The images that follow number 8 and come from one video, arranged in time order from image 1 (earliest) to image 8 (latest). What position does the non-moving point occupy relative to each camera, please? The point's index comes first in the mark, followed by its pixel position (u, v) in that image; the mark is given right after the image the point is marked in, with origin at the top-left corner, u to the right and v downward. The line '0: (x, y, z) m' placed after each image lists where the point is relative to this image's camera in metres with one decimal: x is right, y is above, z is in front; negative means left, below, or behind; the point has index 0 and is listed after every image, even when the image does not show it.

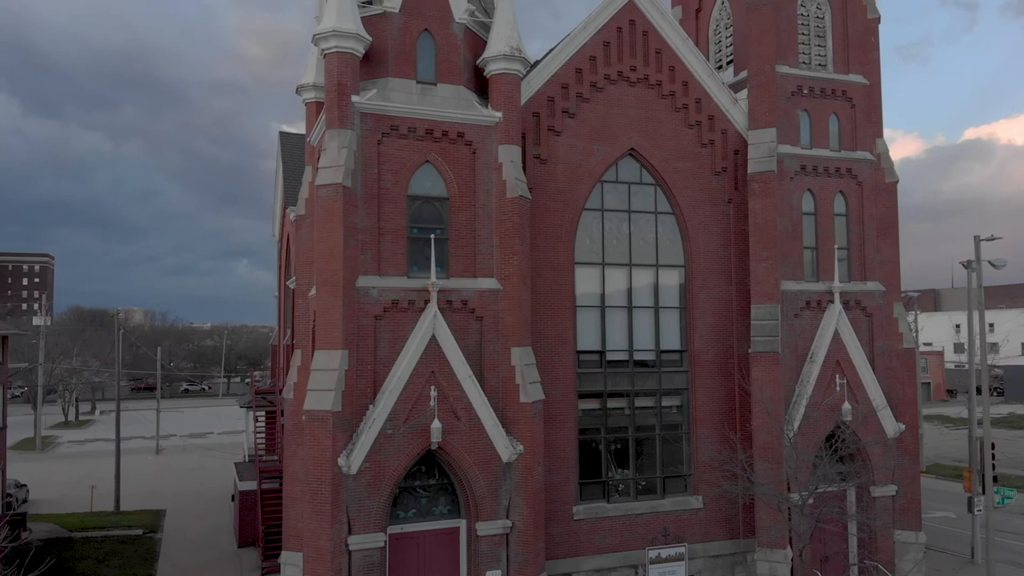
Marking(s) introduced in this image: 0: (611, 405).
0: (+2.1, -2.5, +16.4) m
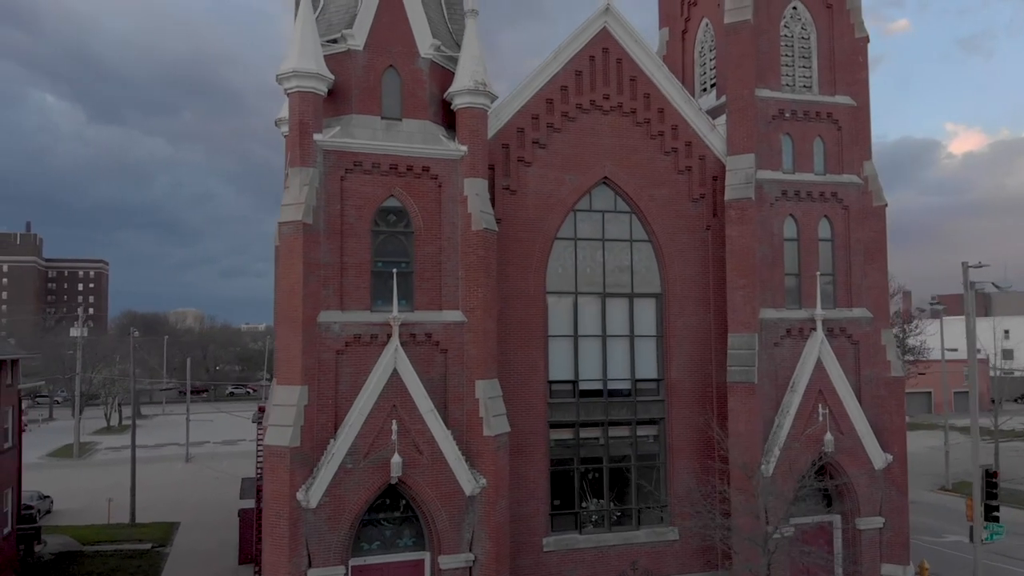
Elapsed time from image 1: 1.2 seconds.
0: (+1.5, -3.1, +16.4) m
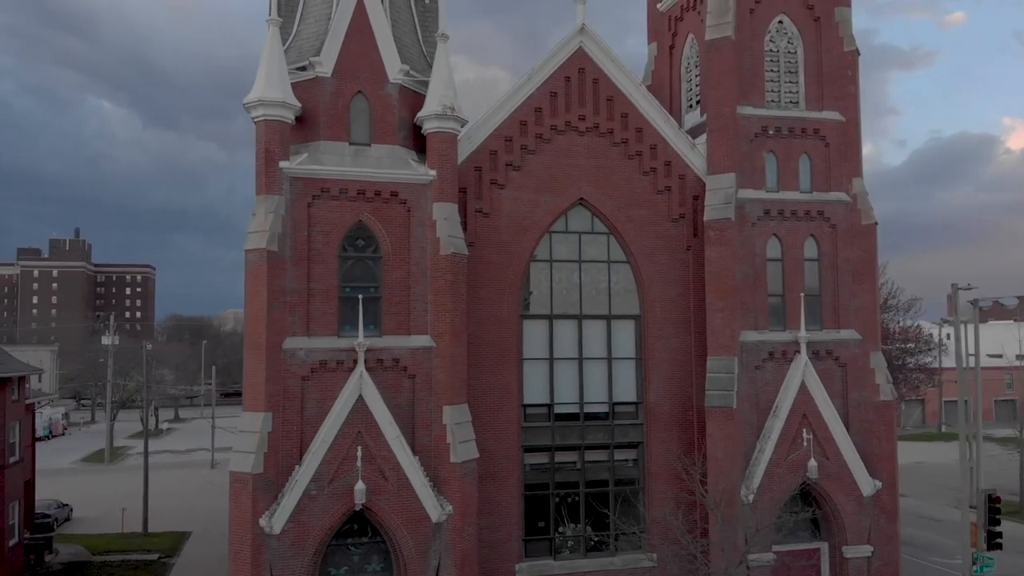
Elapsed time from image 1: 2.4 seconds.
0: (+1.0, -3.6, +16.2) m
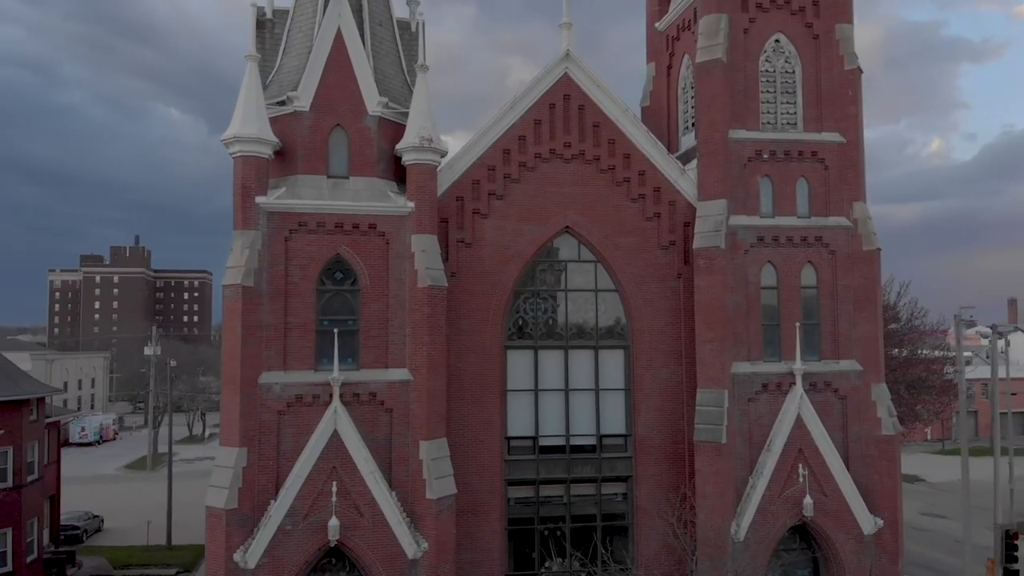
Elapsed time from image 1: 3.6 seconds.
0: (+0.7, -4.2, +15.9) m
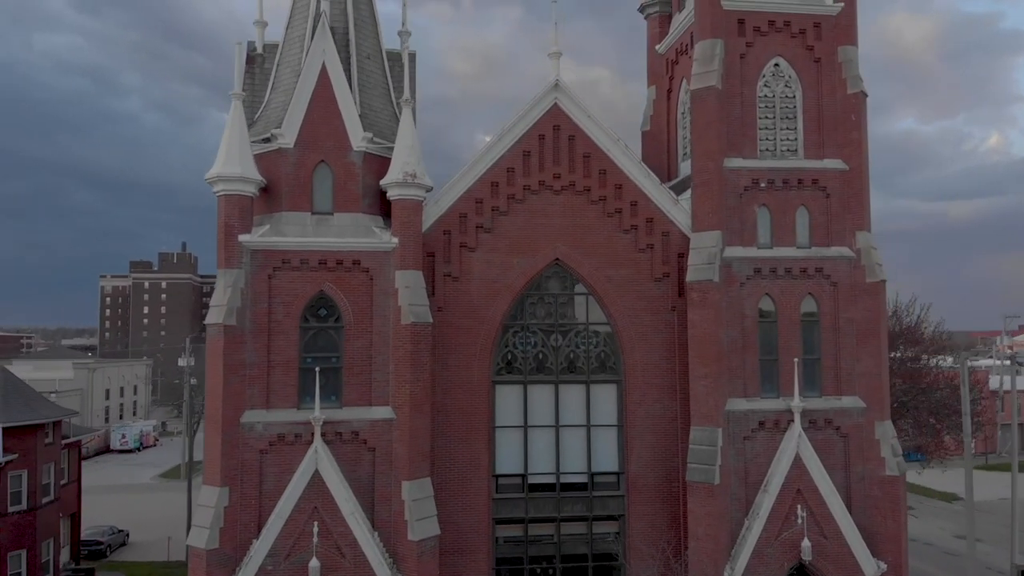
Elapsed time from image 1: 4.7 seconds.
0: (+0.5, -4.9, +15.6) m
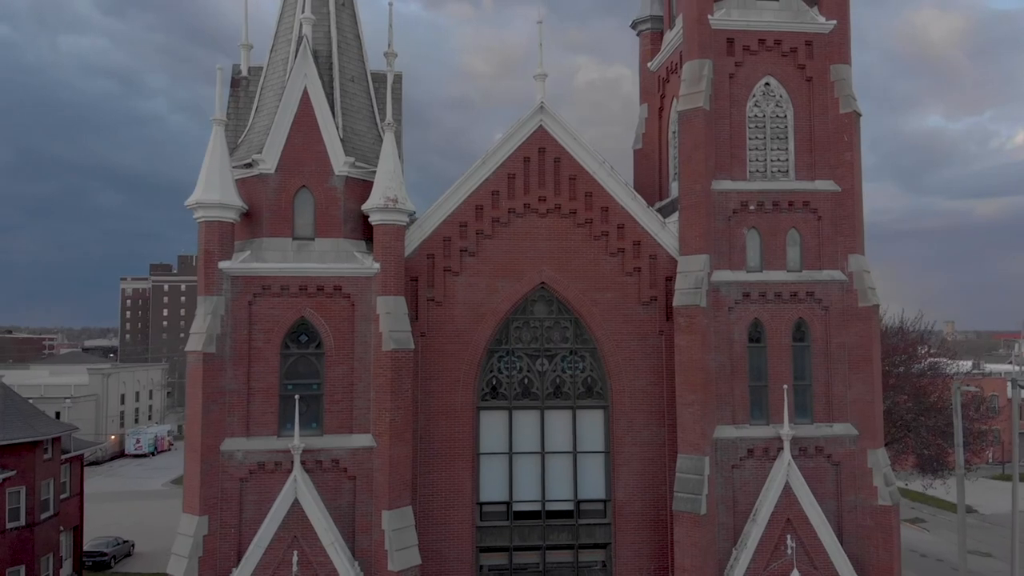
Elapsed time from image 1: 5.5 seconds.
0: (+0.1, -5.4, +15.4) m
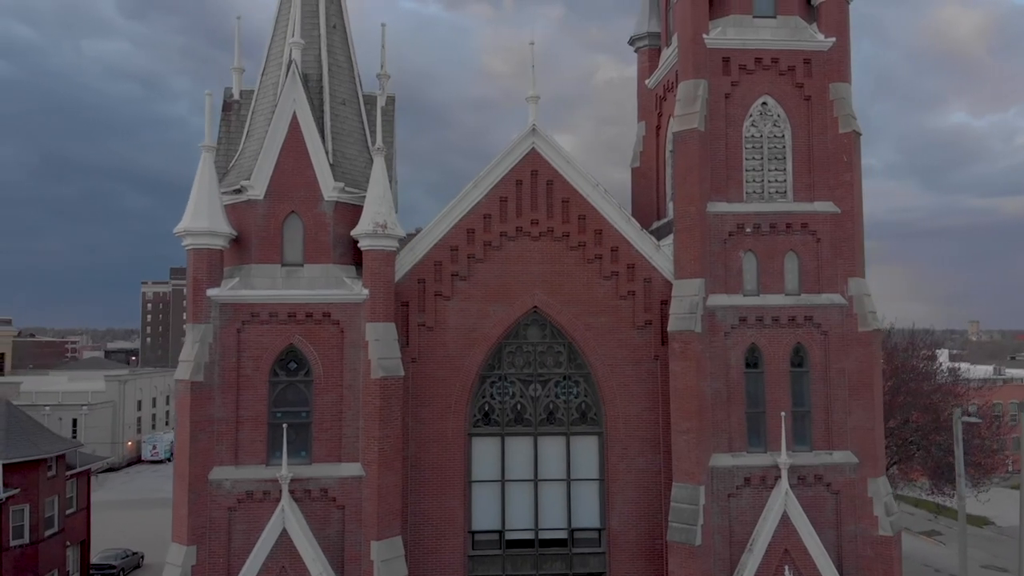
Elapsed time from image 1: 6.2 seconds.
0: (0.0, -5.9, +15.2) m
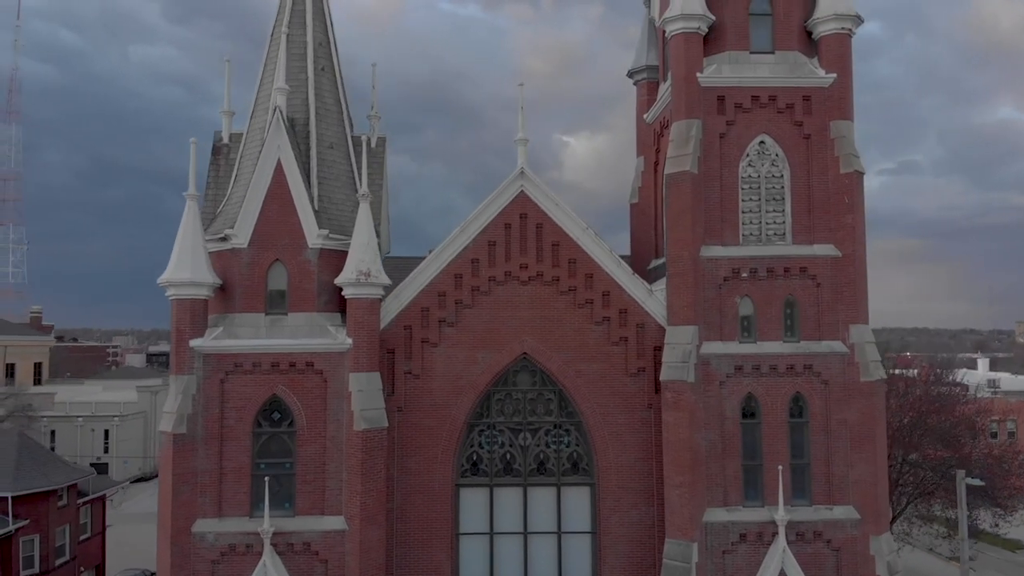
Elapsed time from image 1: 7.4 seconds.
0: (-0.2, -6.8, +14.9) m
